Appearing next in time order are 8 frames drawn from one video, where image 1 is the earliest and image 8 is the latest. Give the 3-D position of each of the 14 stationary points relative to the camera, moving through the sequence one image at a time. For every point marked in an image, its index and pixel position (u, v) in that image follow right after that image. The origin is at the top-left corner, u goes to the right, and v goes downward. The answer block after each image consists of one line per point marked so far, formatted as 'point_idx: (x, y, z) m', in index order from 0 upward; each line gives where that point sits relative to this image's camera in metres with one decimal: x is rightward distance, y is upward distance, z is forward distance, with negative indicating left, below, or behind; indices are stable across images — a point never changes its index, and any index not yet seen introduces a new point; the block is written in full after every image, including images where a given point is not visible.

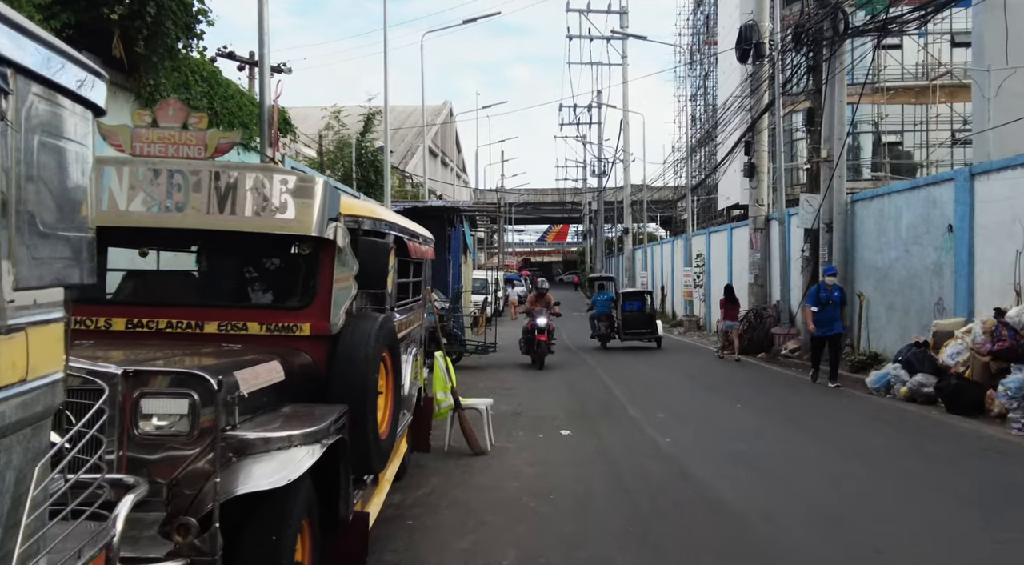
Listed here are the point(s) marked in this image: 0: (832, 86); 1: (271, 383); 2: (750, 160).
0: (+5.8, +3.6, +14.8) m
1: (-1.1, -0.5, +3.7) m
2: (+5.7, +2.9, +19.6) m
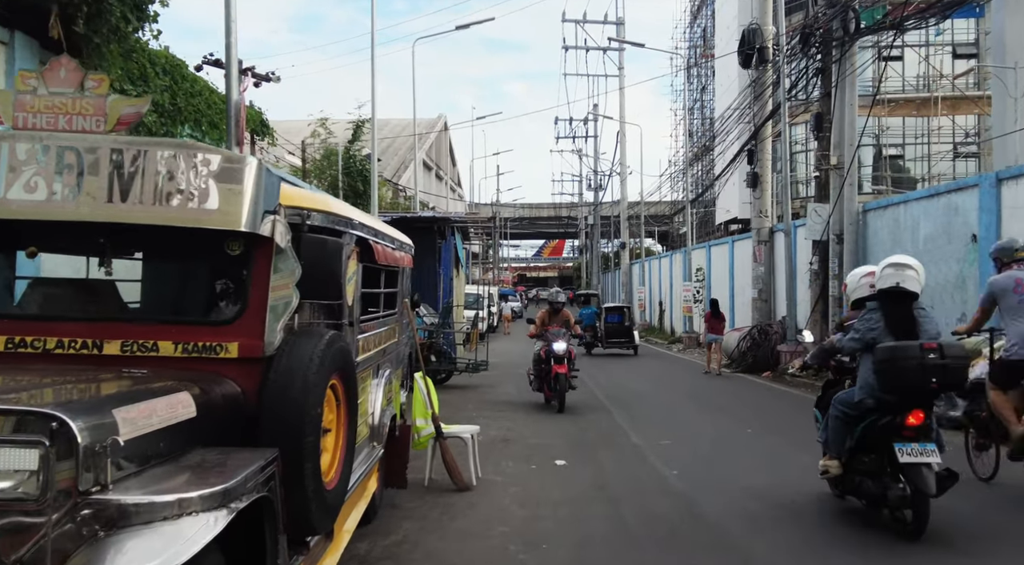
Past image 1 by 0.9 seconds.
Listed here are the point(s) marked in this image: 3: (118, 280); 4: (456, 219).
0: (+5.7, +3.3, +14.1) m
1: (-1.2, -0.5, +2.8) m
2: (+5.6, +2.6, +18.8) m
3: (-1.7, 0.0, +3.6) m
4: (-1.2, +1.4, +17.8) m
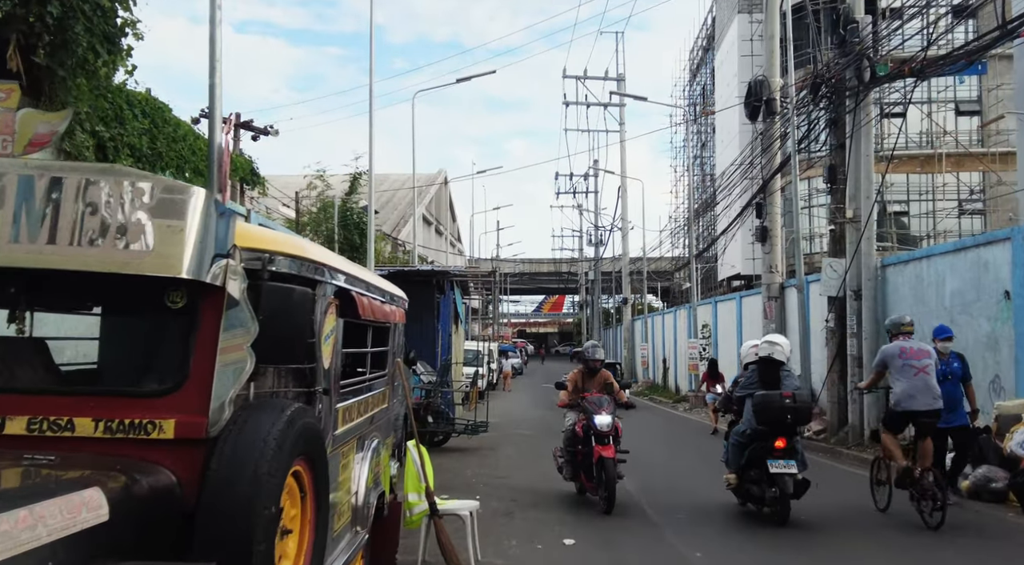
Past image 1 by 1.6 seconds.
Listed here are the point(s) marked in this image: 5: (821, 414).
0: (+5.8, +2.4, +13.6) m
1: (-1.1, -0.6, +2.1) m
2: (+5.6, +1.3, +18.3) m
3: (-1.7, -0.2, +2.9) m
4: (-1.2, +0.2, +17.2) m
5: (+5.8, -2.5, +15.4) m
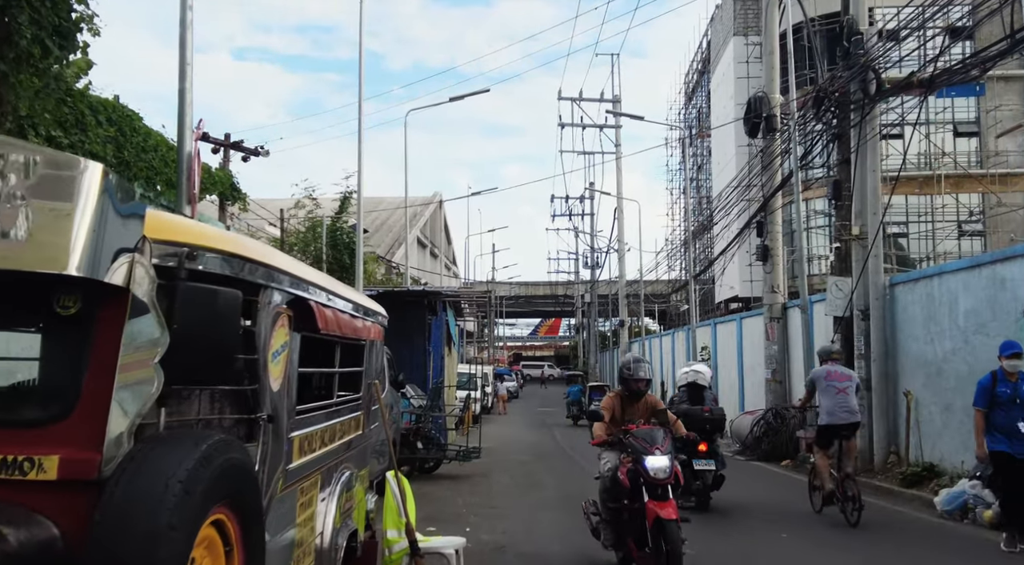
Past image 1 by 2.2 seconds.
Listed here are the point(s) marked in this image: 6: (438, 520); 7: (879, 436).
0: (+5.6, +2.0, +13.1) m
1: (-1.2, -0.6, +1.5) m
2: (+5.5, +0.9, +17.8) m
3: (-1.7, -0.2, +2.3) m
4: (-1.3, -0.2, +16.6) m
5: (+5.7, -2.8, +14.8) m
6: (-0.9, -2.9, +10.0) m
7: (+5.7, -2.4, +12.6) m
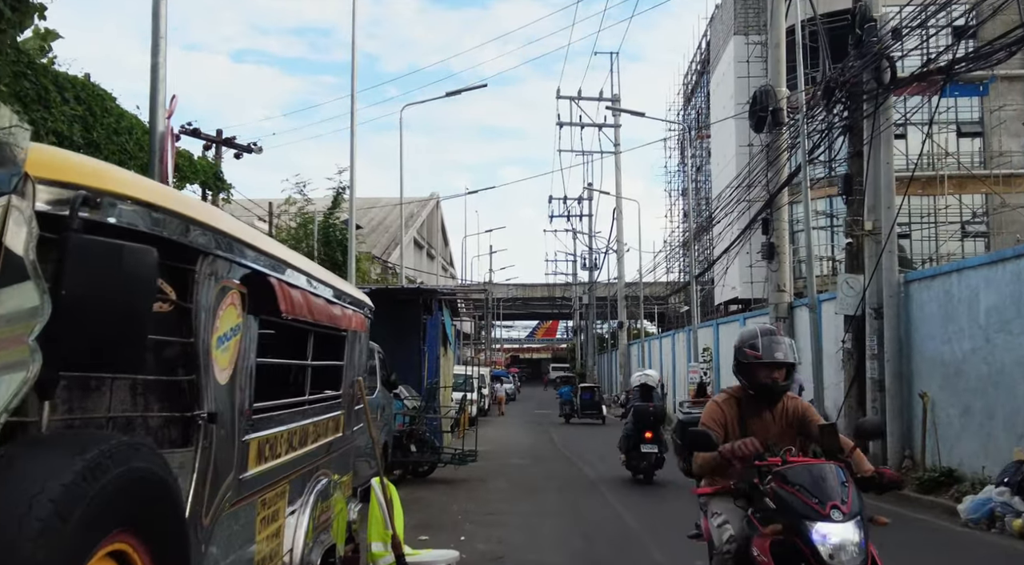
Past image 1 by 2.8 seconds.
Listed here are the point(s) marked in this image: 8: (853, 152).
0: (+5.6, +2.1, +12.6) m
1: (-1.2, -0.5, +0.9) m
2: (+5.4, +0.9, +17.3) m
3: (-1.7, -0.1, +1.8) m
4: (-1.4, -0.2, +16.0) m
5: (+5.7, -2.8, +14.3) m
6: (-0.9, -2.8, +9.4) m
7: (+5.6, -2.3, +12.1) m
8: (+5.7, +2.2, +13.6) m
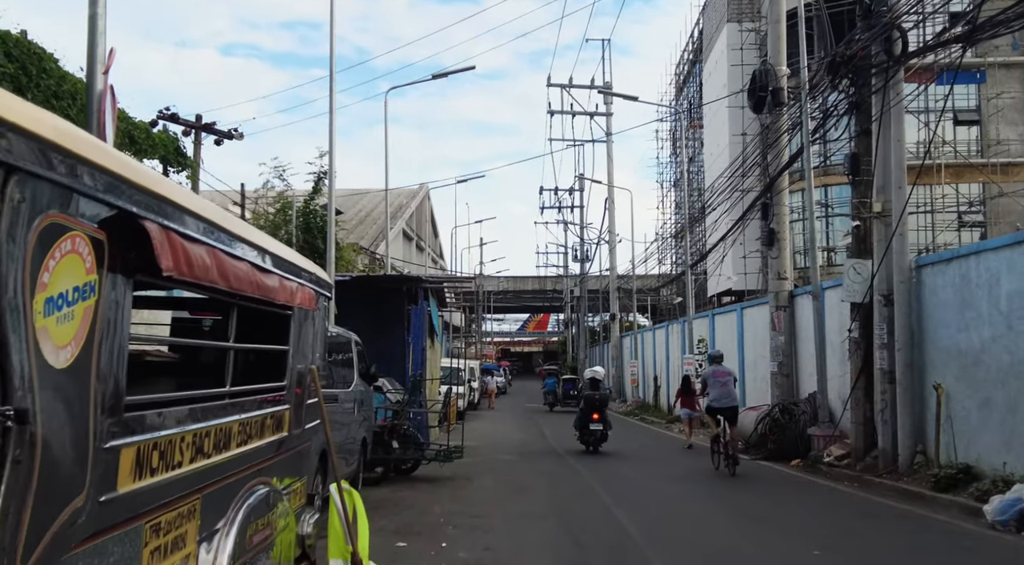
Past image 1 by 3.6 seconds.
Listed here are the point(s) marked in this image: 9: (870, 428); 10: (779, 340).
0: (+5.4, +2.3, +11.9) m
1: (-1.2, -0.4, +0.2) m
2: (+5.2, +1.2, +16.5) m
3: (-1.8, 0.0, +1.0) m
4: (-1.6, +0.1, +15.3) m
5: (+5.5, -2.6, +13.6) m
6: (-1.1, -2.6, +8.6) m
7: (+5.5, -2.1, +11.4) m
8: (+5.5, +2.4, +12.9) m
9: (+5.5, -2.2, +12.5) m
10: (+5.3, -1.1, +16.1) m
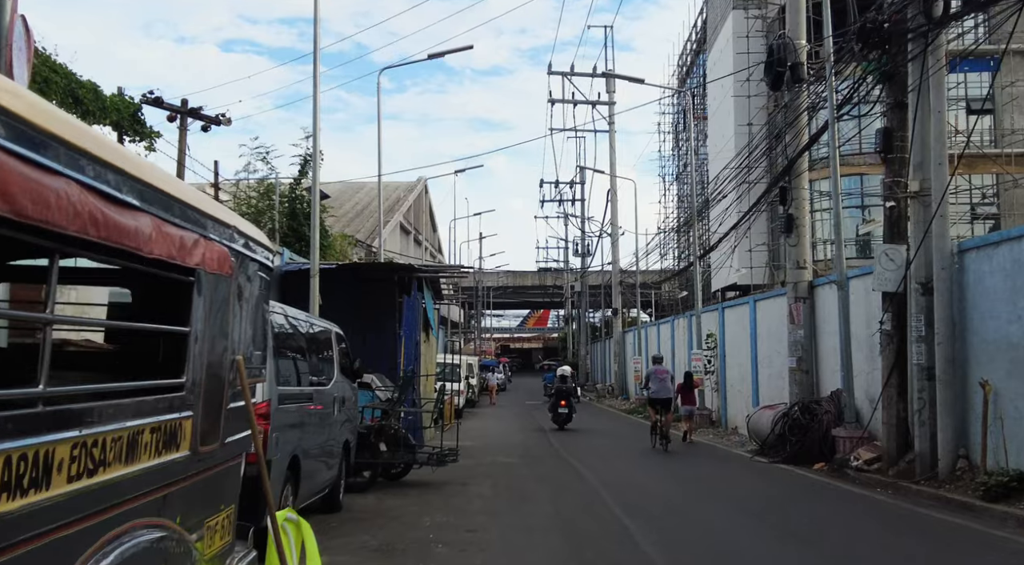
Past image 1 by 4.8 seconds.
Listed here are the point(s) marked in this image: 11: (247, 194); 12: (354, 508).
0: (+5.4, +2.5, +10.7) m
1: (-1.2, -0.3, -0.9) m
2: (+5.2, +1.3, +15.4) m
3: (-1.8, +0.2, -0.1) m
4: (-1.6, +0.3, +14.2) m
5: (+5.5, -2.4, +12.5) m
6: (-1.1, -2.5, +7.5) m
7: (+5.5, -1.9, +10.3) m
8: (+5.5, +2.6, +11.8) m
9: (+5.5, -2.0, +11.4) m
10: (+5.3, -0.9, +15.0) m
11: (-5.6, +1.9, +17.6) m
12: (-1.9, -2.7, +9.8) m
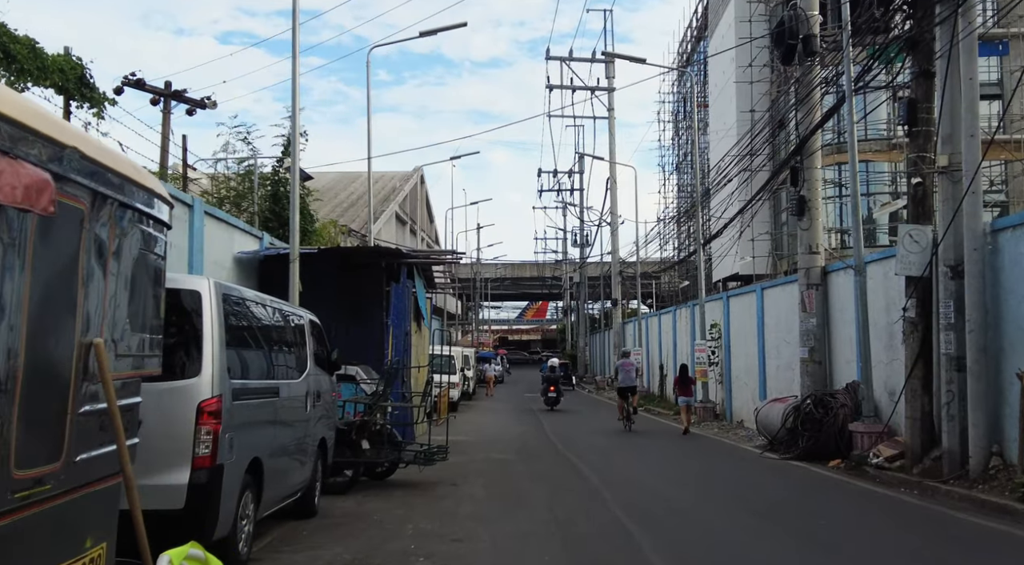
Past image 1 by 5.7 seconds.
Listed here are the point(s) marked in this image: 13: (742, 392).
0: (+5.3, +2.7, +9.9) m
1: (-1.3, -0.2, -1.8) m
2: (+5.1, +1.6, +14.6) m
3: (-1.8, +0.3, -1.0) m
4: (-1.7, +0.5, +13.3) m
5: (+5.4, -2.2, +11.6) m
6: (-1.1, -2.3, +6.7) m
7: (+5.4, -1.7, +9.4) m
8: (+5.4, +2.8, +10.9) m
9: (+5.4, -1.8, +10.6) m
10: (+5.2, -0.7, +14.2) m
11: (-5.7, +2.1, +16.6) m
12: (-2.0, -2.5, +8.9) m
13: (+5.6, -2.6, +19.8) m
